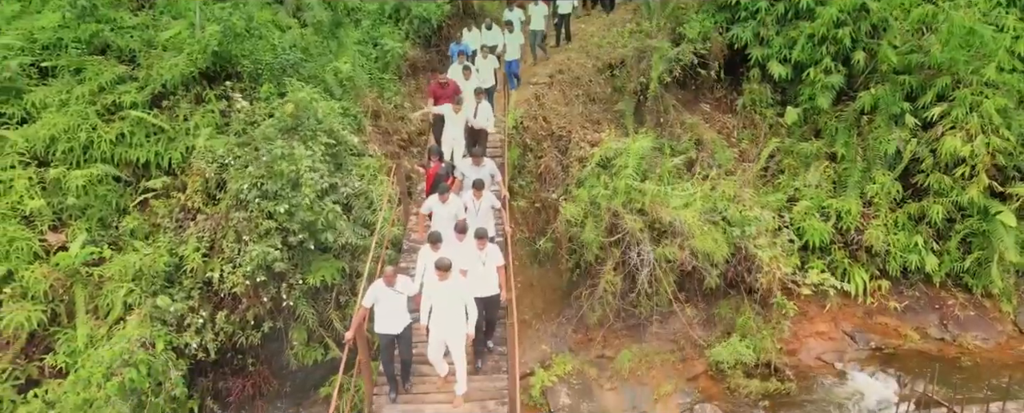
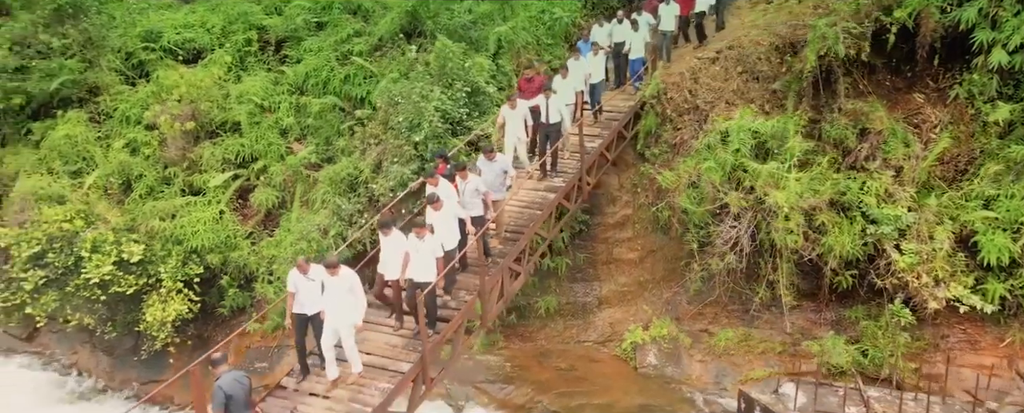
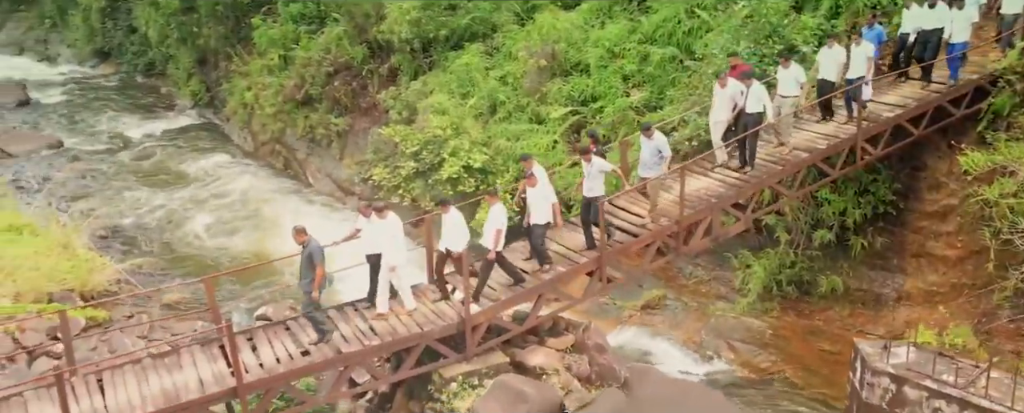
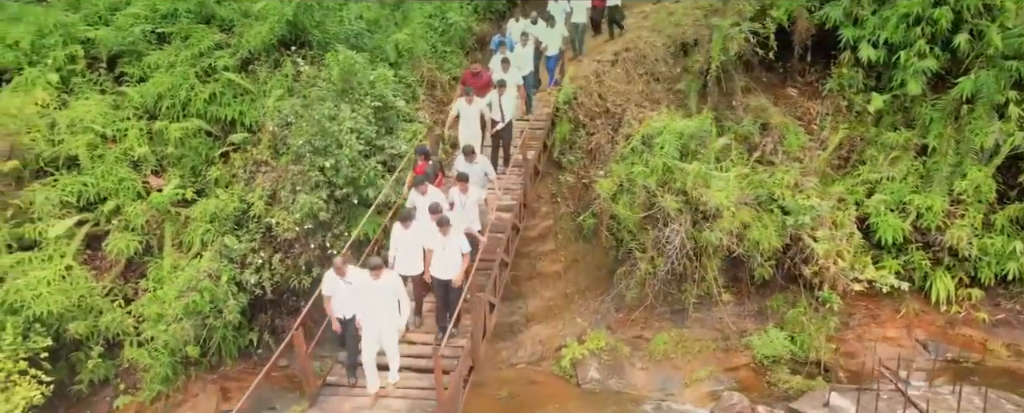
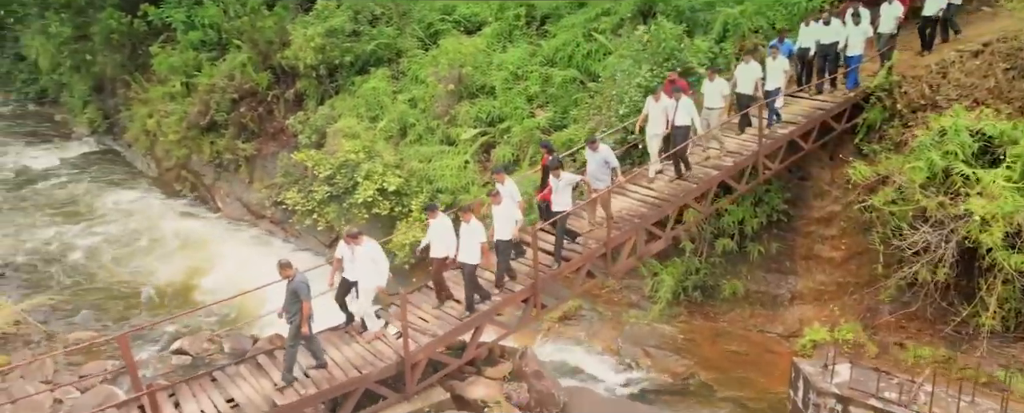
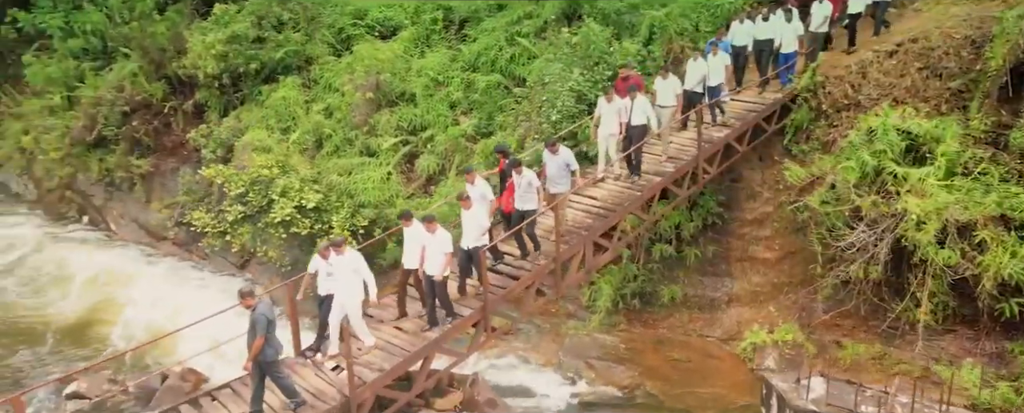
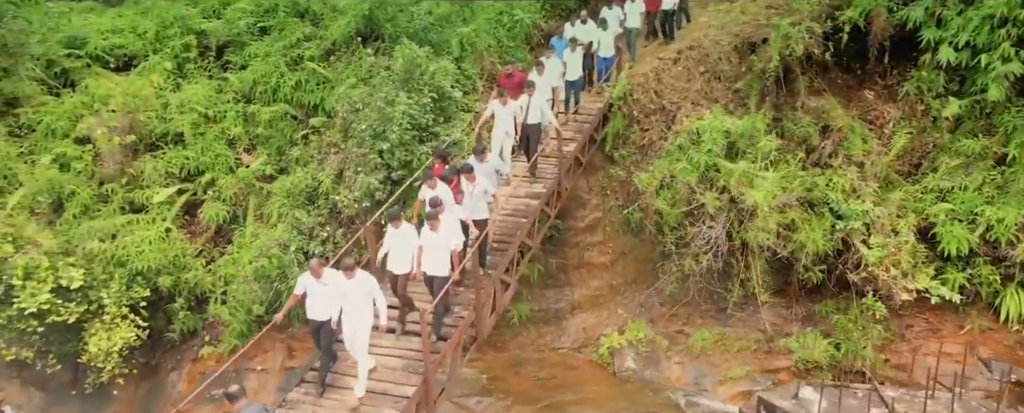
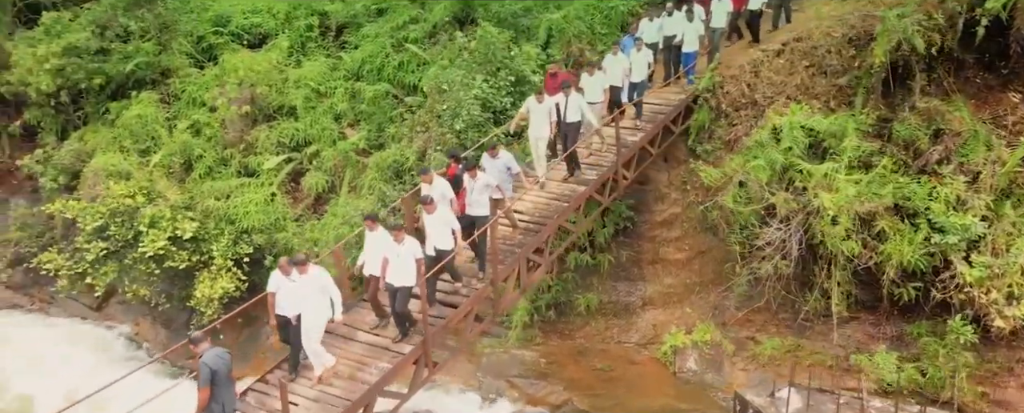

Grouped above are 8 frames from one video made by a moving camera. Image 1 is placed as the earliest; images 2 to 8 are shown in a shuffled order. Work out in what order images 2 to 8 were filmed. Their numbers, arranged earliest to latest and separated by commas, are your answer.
4, 7, 2, 8, 6, 5, 3
